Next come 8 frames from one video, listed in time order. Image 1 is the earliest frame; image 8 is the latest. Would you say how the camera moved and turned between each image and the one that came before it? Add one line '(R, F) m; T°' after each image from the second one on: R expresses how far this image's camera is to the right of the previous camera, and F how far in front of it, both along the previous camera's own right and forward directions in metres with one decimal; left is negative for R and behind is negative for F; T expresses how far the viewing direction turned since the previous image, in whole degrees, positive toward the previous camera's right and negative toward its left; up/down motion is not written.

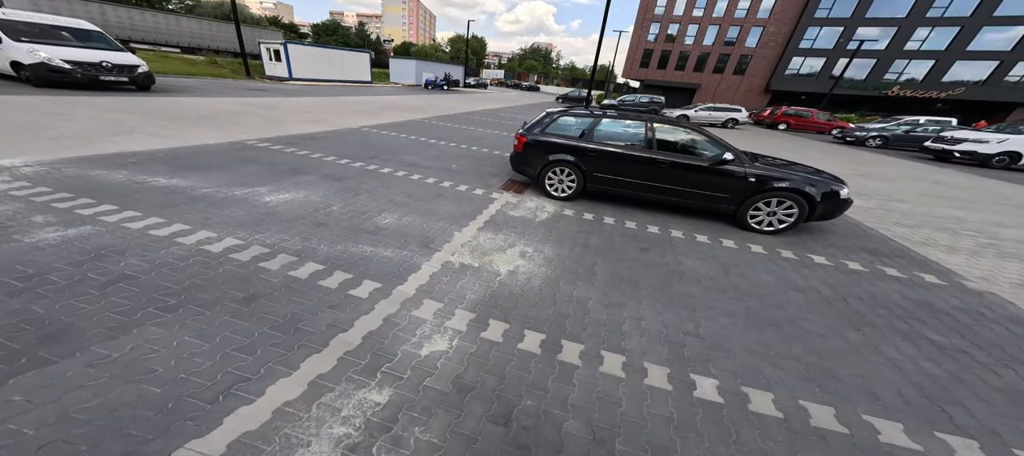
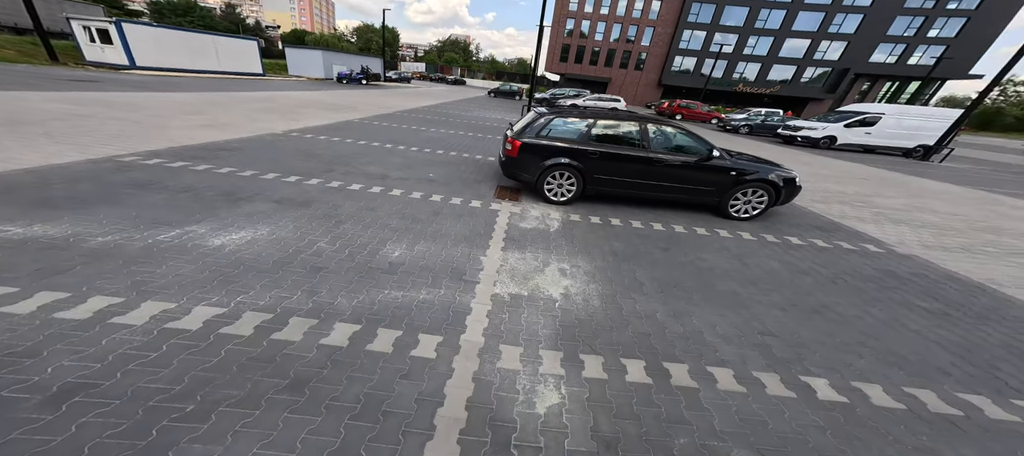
(-1.0, +0.3) m; +13°
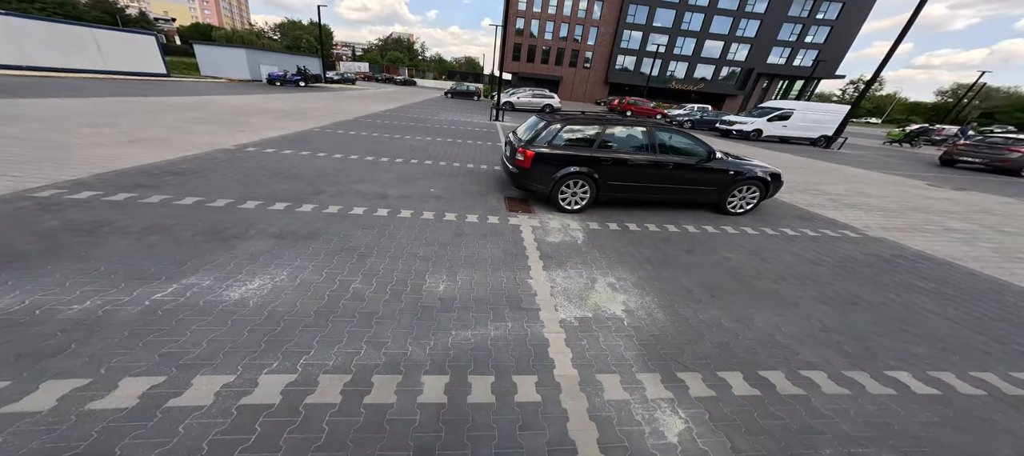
(-0.9, +0.2) m; +8°
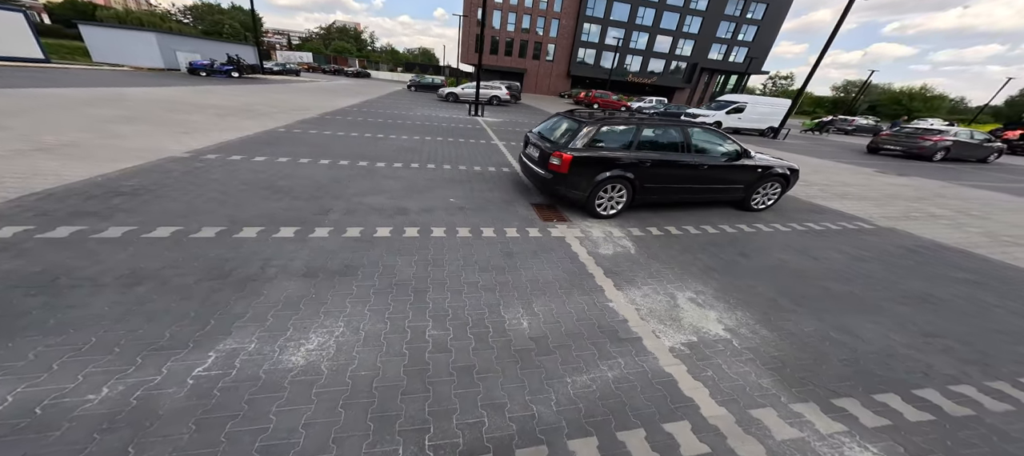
(-1.1, +0.4) m; +7°
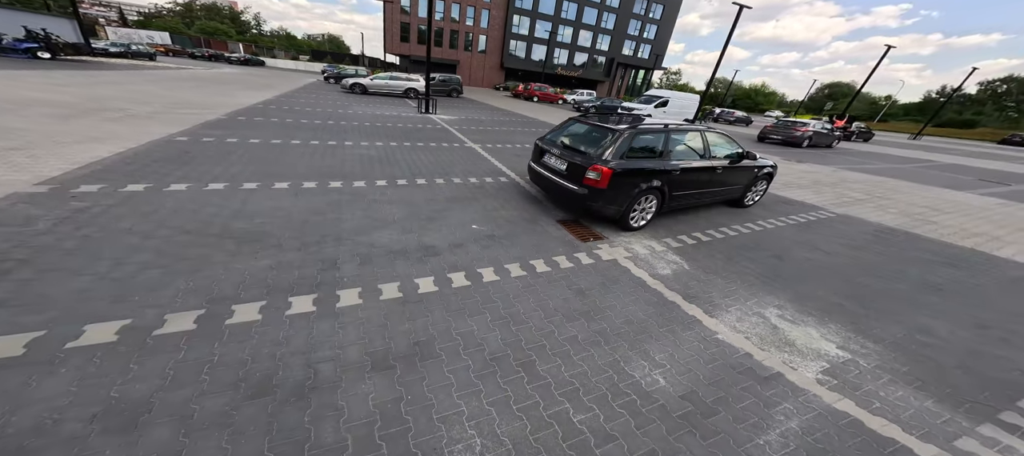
(-1.5, +0.7) m; +13°
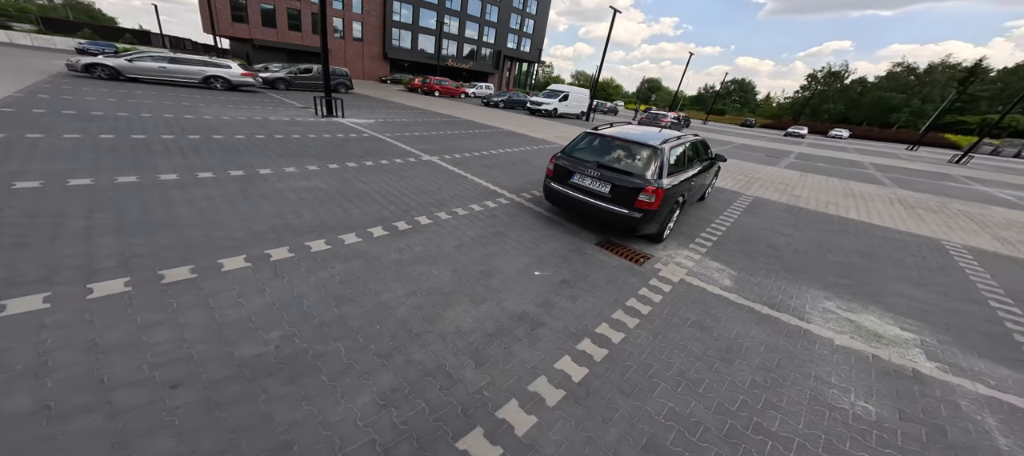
(-2.2, +1.0) m; +21°
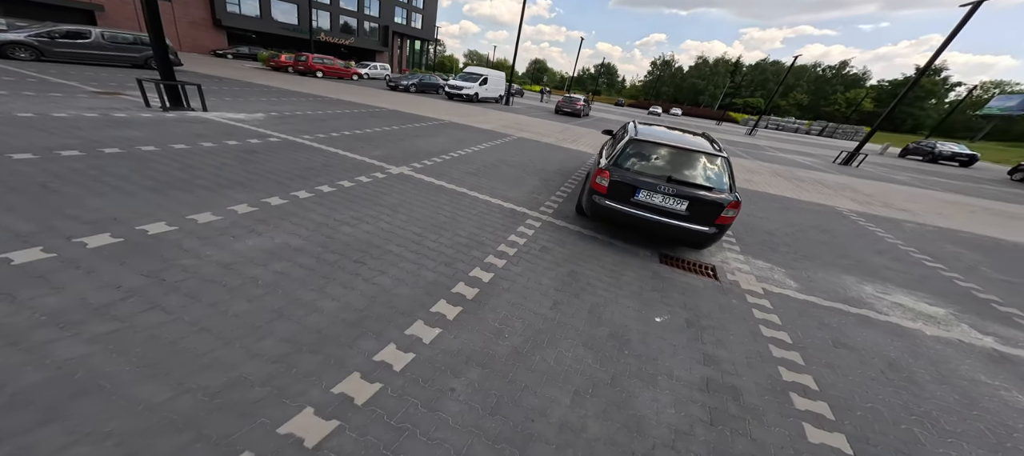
(-2.3, +1.5) m; +20°
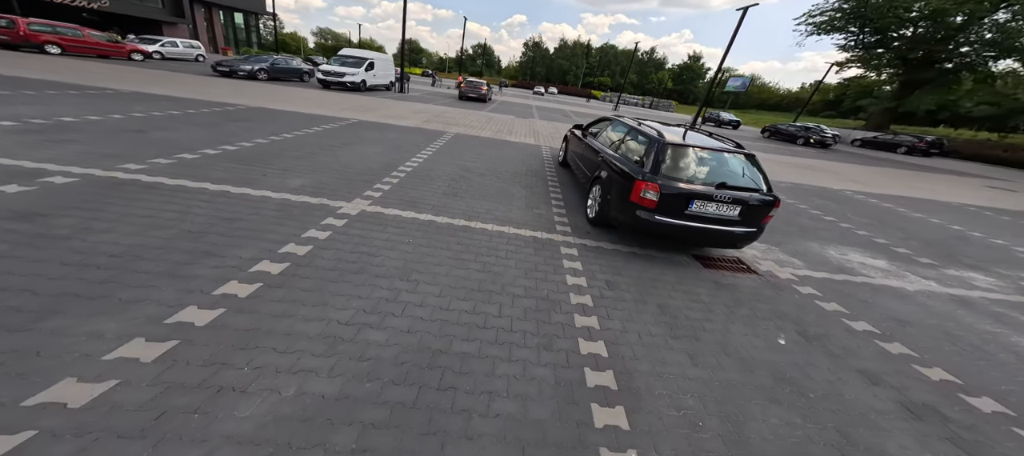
(-2.0, +1.6) m; +21°
